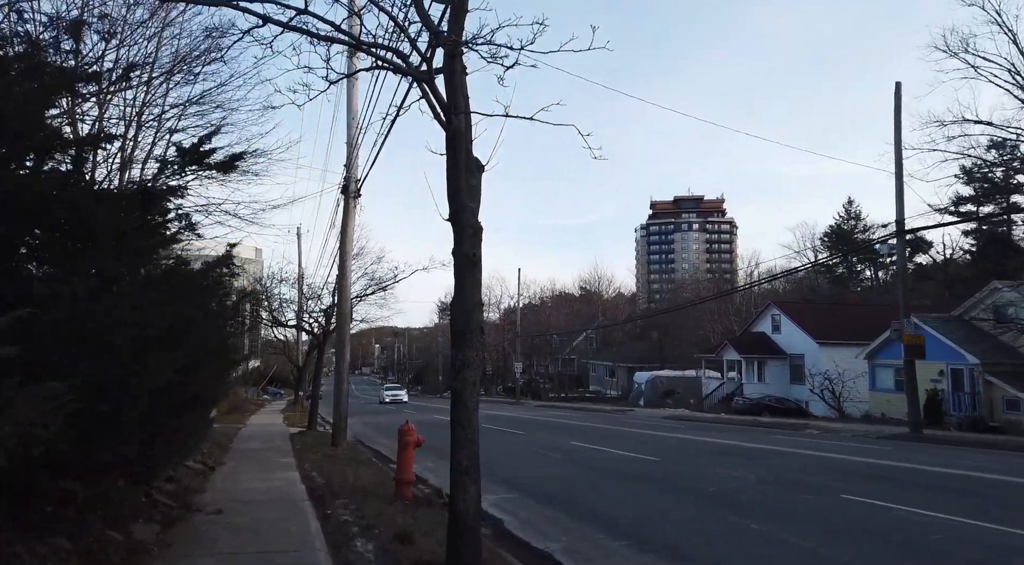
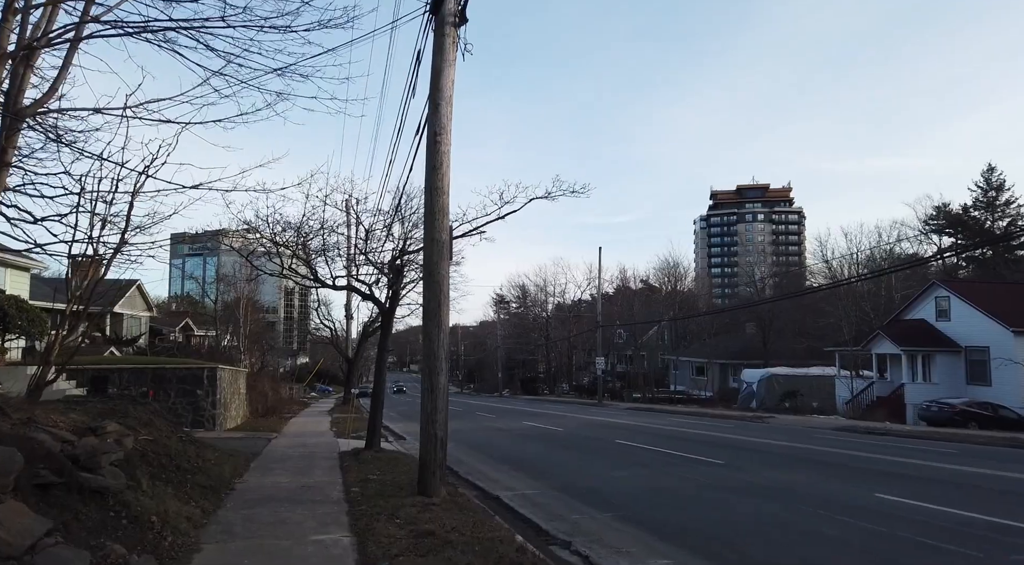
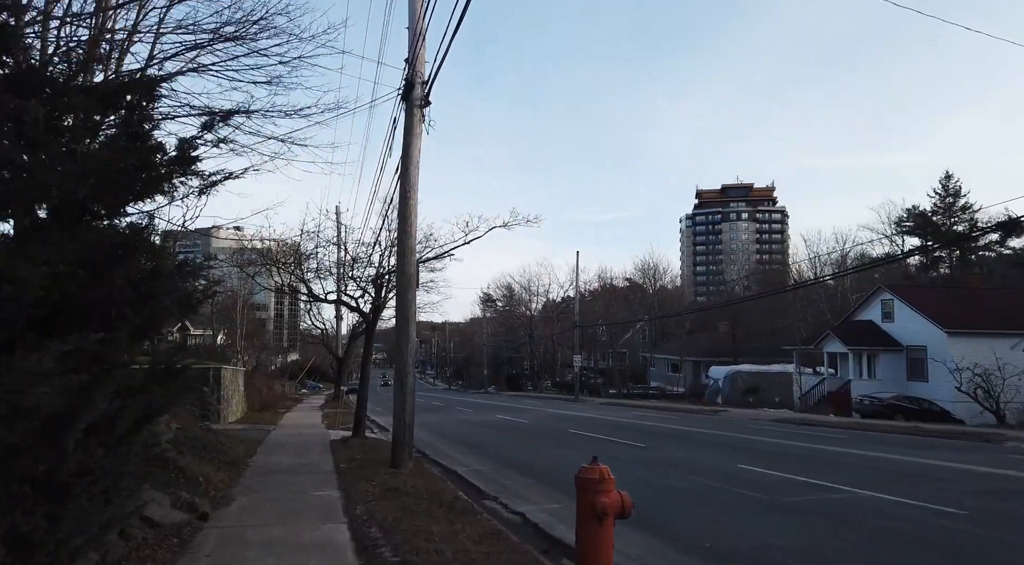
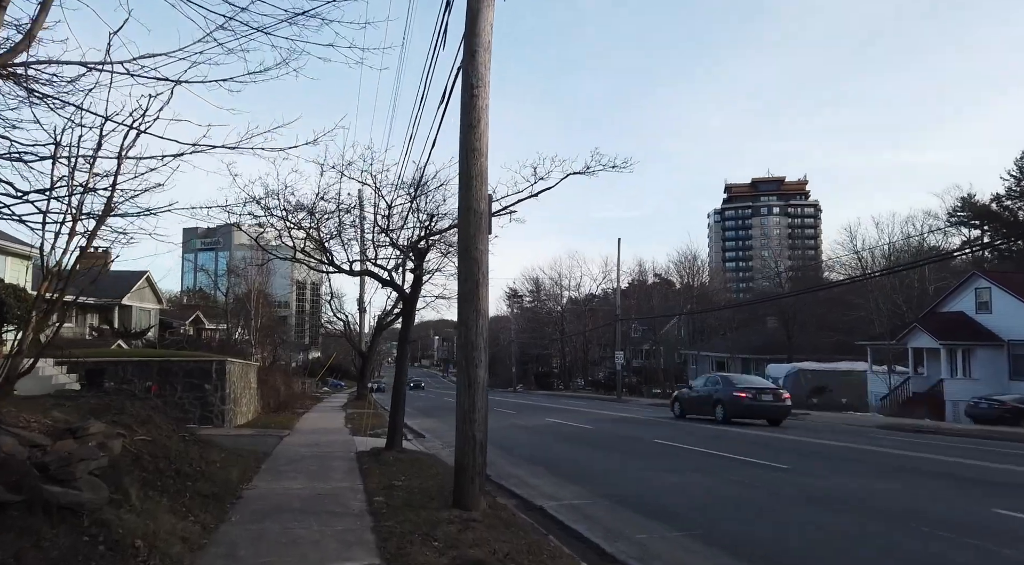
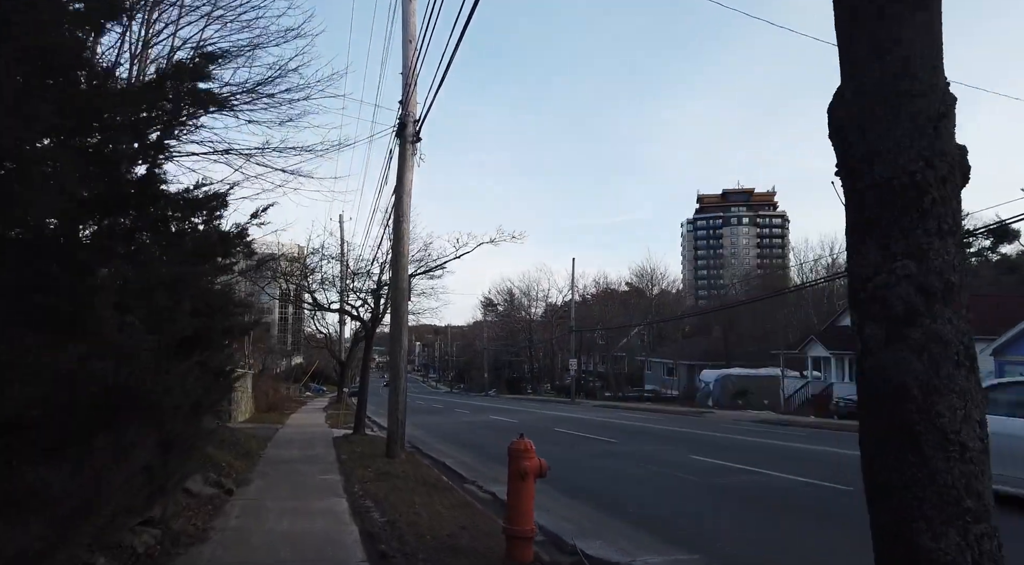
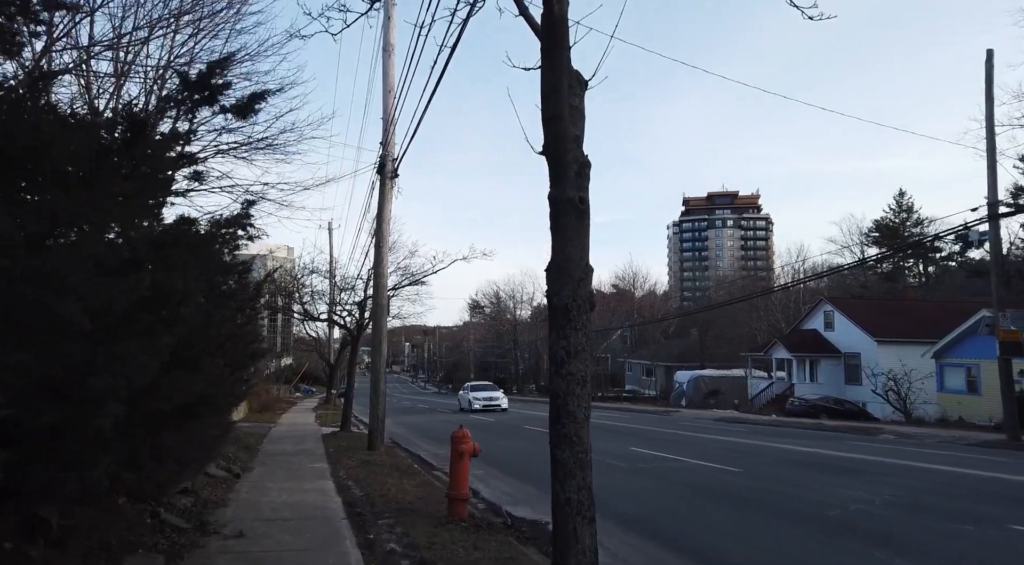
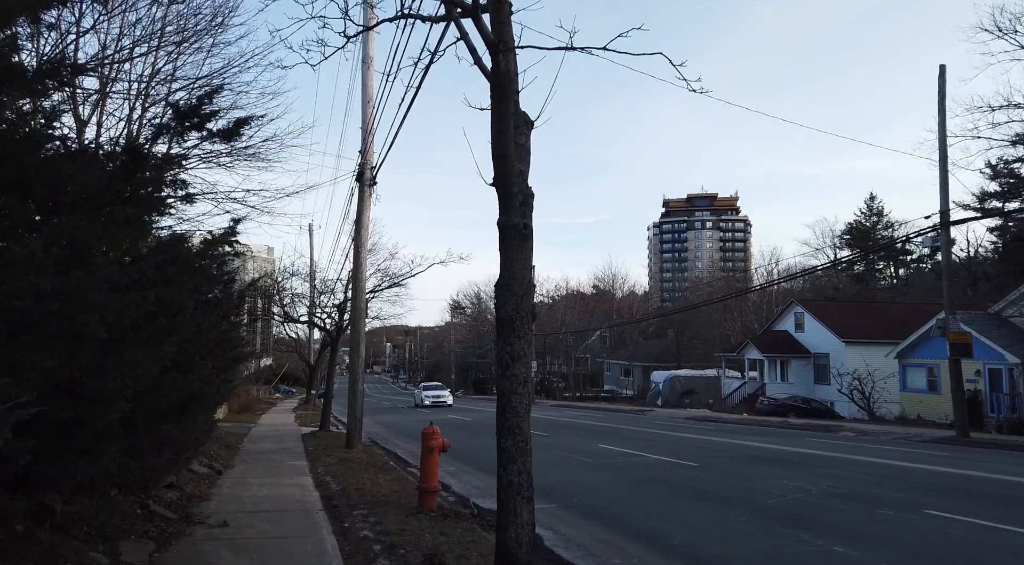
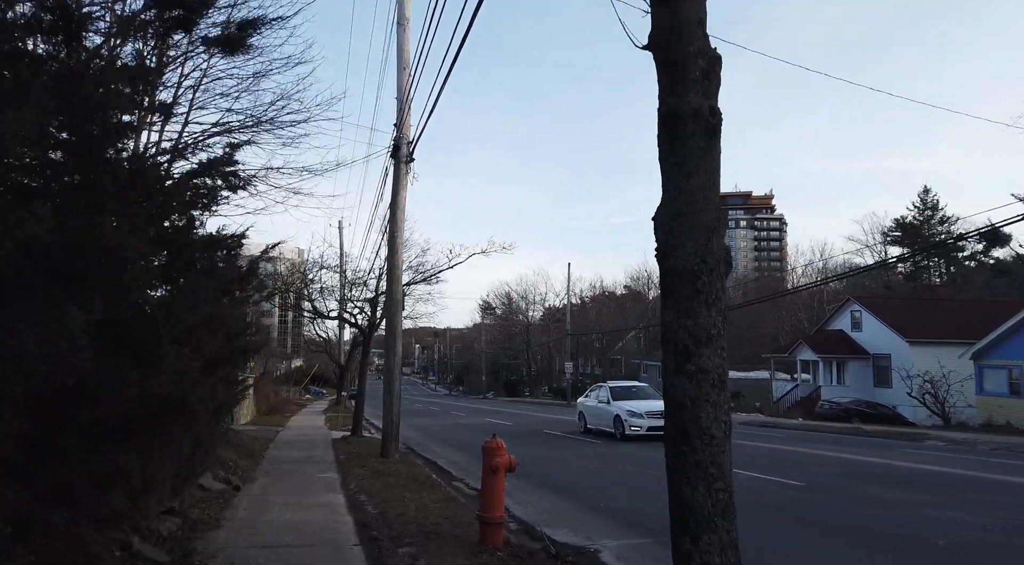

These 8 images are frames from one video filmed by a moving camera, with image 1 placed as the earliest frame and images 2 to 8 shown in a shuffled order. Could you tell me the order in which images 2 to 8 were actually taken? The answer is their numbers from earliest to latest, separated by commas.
7, 6, 8, 5, 3, 2, 4
